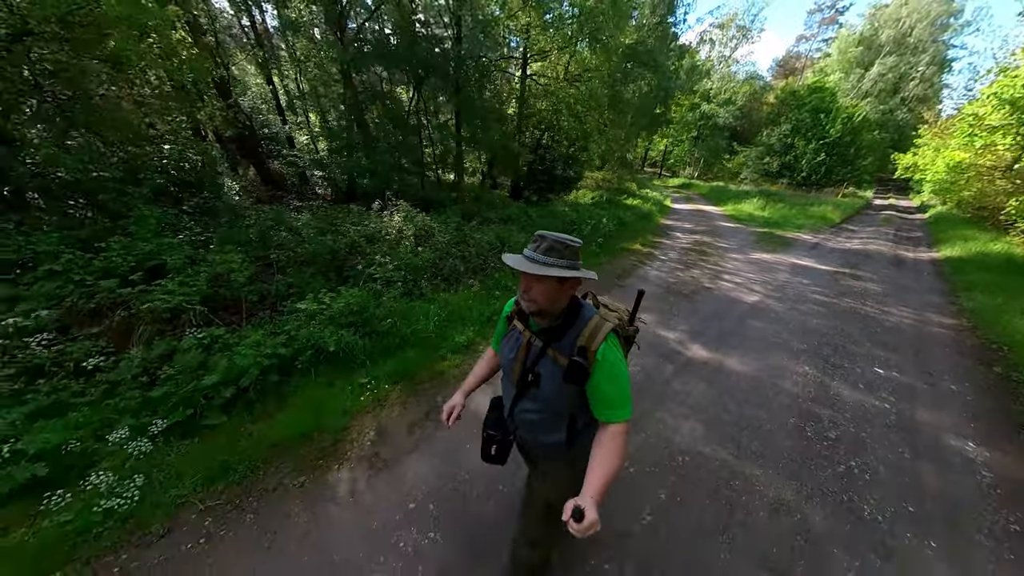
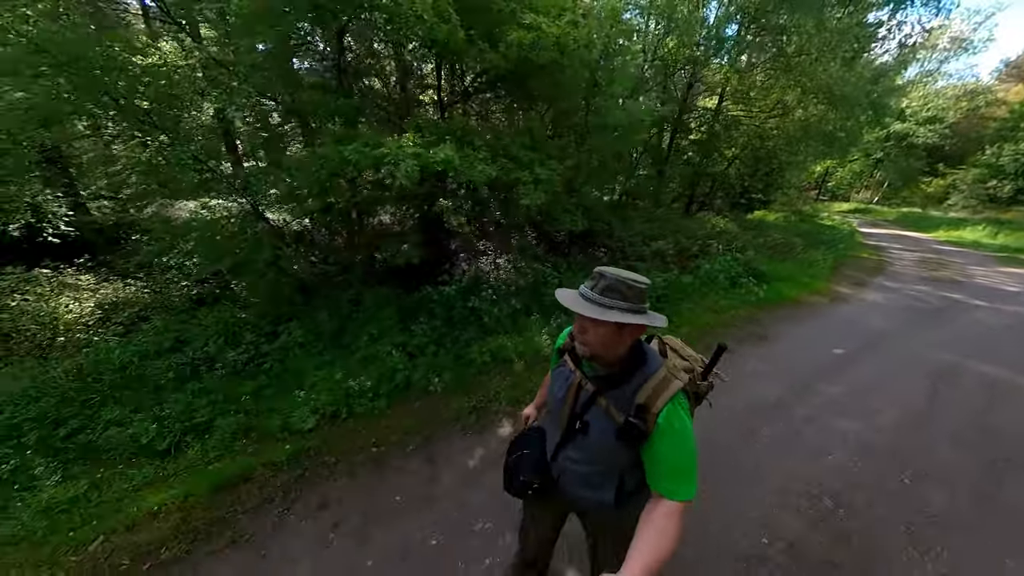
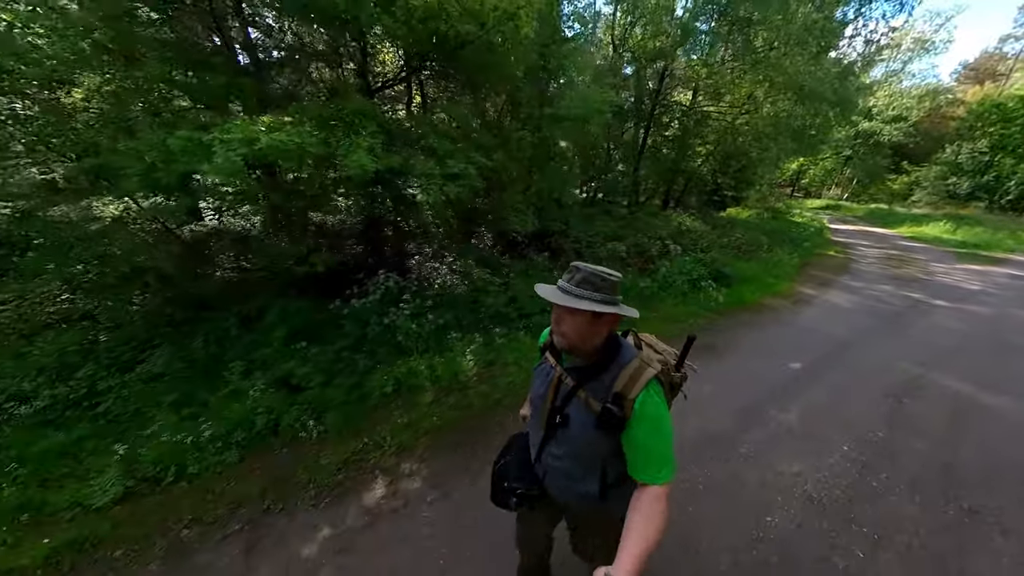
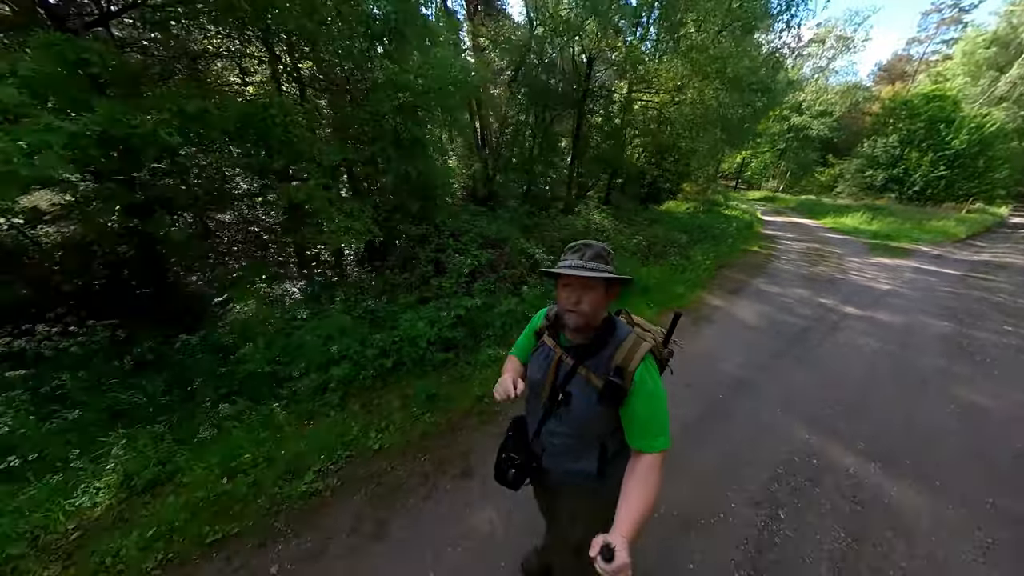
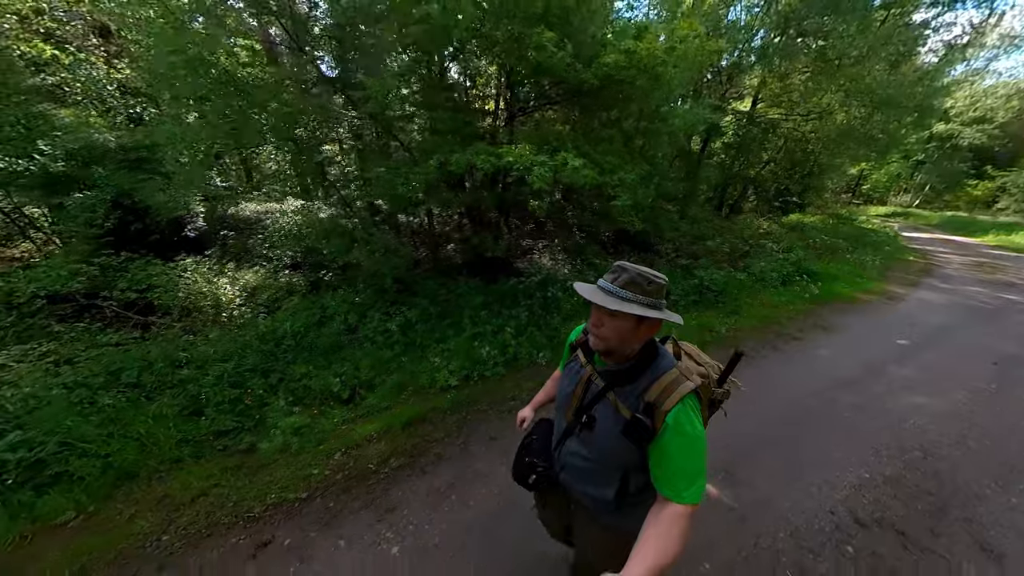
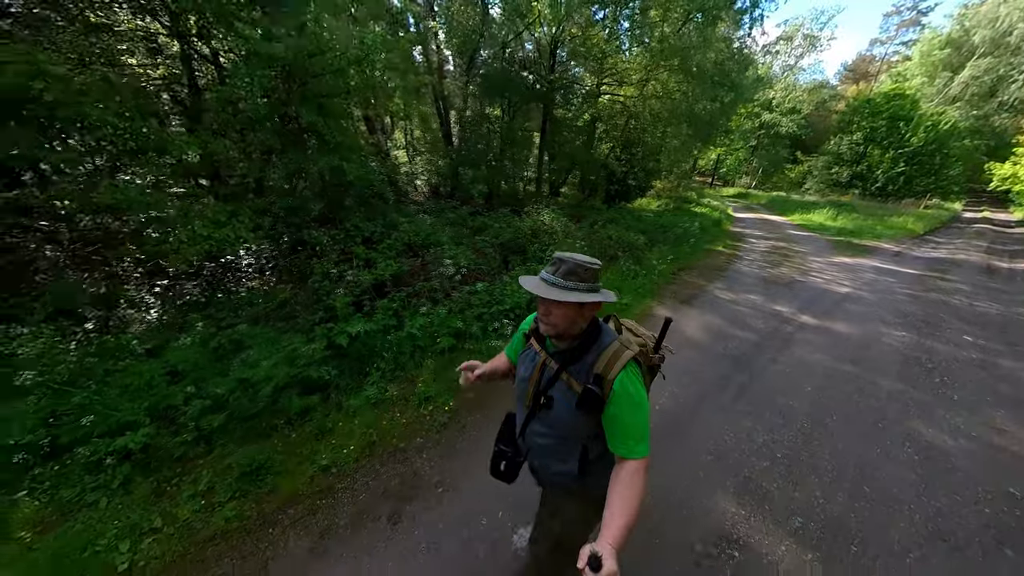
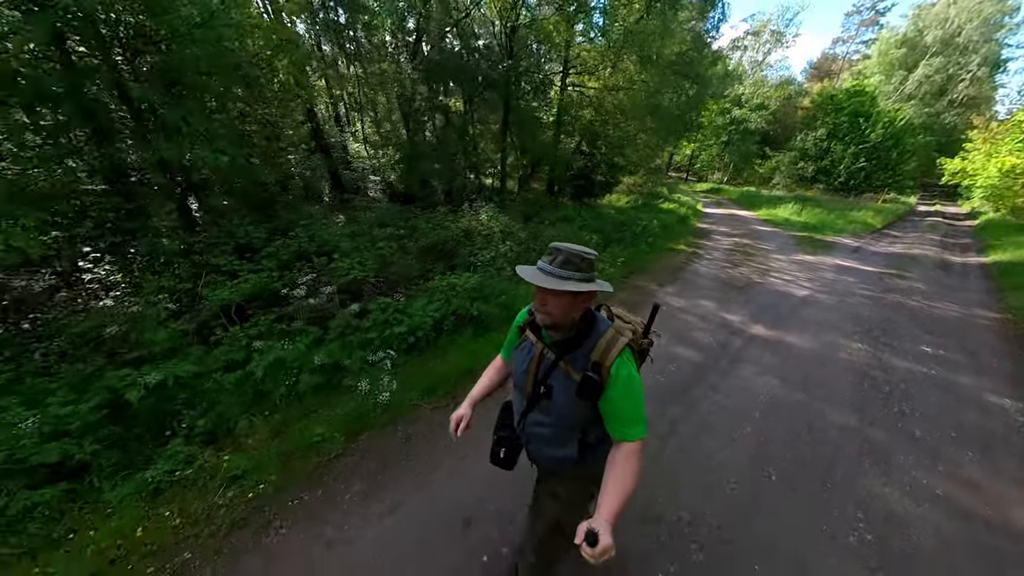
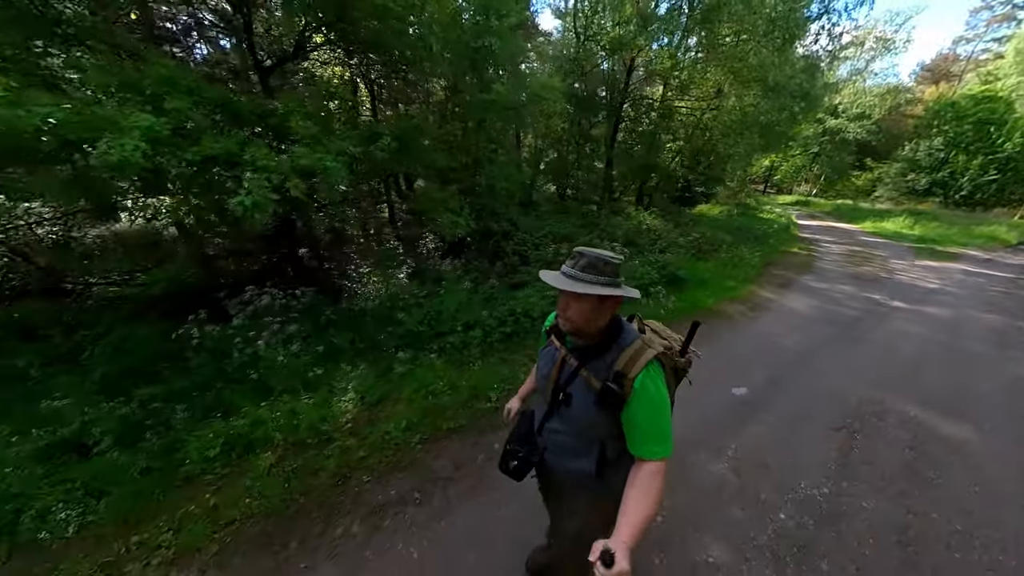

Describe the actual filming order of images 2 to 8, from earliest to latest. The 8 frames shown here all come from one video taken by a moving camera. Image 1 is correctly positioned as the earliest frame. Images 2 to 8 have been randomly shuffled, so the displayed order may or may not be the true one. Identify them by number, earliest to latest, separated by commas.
7, 6, 4, 8, 3, 2, 5
